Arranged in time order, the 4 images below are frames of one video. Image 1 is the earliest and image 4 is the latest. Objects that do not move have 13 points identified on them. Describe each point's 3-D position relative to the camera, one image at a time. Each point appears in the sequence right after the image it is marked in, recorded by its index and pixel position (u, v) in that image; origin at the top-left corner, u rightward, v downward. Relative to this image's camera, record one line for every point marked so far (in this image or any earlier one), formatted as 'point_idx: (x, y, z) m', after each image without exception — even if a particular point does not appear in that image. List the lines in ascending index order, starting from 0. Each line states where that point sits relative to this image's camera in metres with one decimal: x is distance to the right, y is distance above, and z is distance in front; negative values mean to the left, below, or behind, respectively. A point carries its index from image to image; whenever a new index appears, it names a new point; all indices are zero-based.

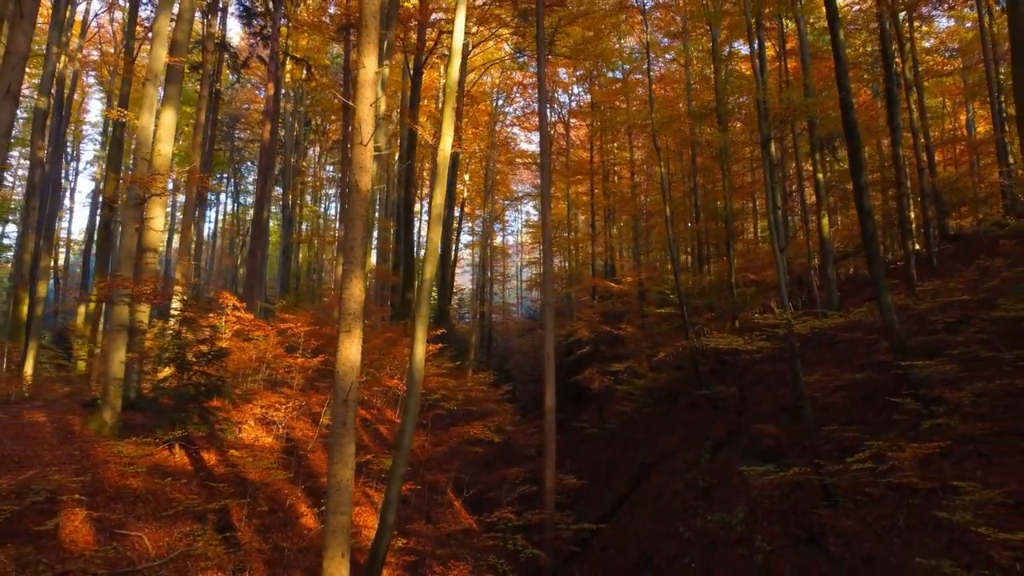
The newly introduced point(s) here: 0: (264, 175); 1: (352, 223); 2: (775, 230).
0: (-6.6, +3.0, +15.6) m
1: (-1.4, +0.6, +5.2) m
2: (+5.6, +1.2, +12.6) m
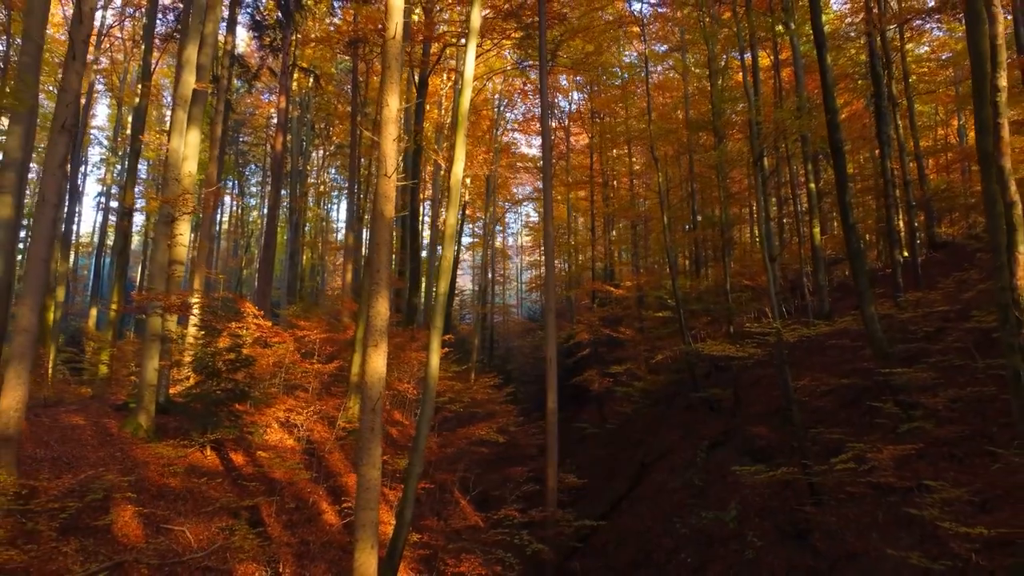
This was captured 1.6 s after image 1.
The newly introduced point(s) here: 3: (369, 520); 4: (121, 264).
0: (-6.5, +2.9, +16.1) m
1: (-1.3, +0.4, +5.8) m
2: (+5.7, +1.1, +13.1) m
3: (-1.3, -2.1, +5.3) m
4: (-9.3, +0.5, +14.0) m
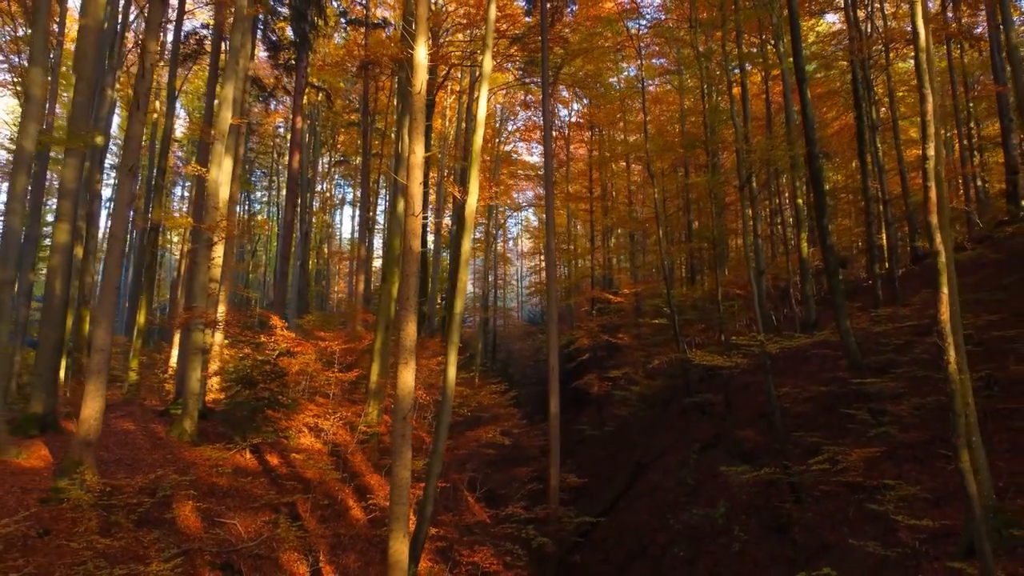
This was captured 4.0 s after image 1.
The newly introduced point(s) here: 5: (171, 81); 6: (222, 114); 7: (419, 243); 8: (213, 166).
0: (-6.4, +2.6, +17.0) m
1: (-1.2, +0.1, +6.6) m
2: (+5.8, +0.8, +14.0) m
3: (-1.2, -2.4, +6.2) m
4: (-9.2, +0.3, +14.9) m
5: (-9.0, +5.5, +15.7) m
6: (-4.6, +2.8, +9.4) m
7: (-1.1, +0.5, +6.8) m
8: (-4.7, +1.9, +9.4) m
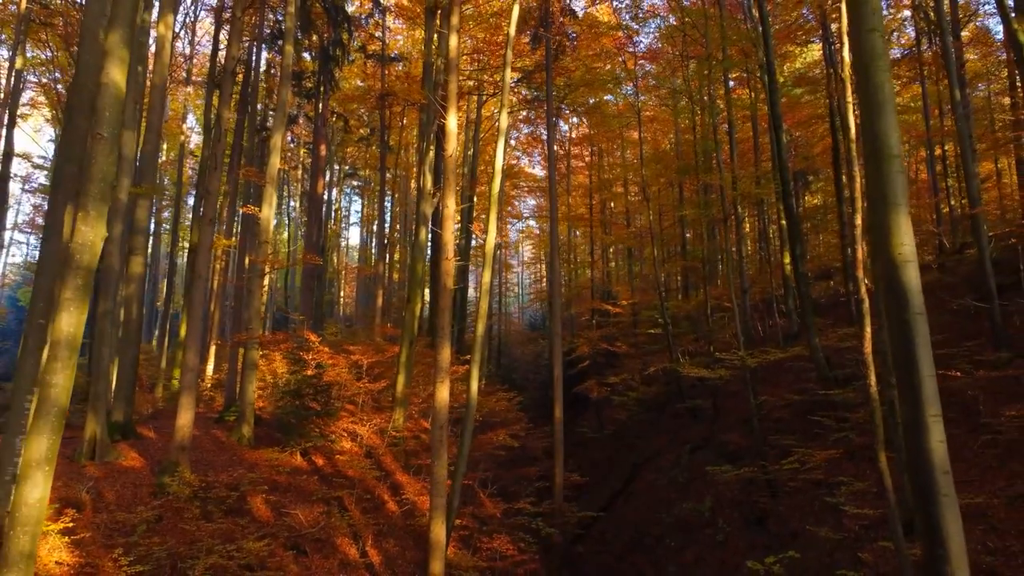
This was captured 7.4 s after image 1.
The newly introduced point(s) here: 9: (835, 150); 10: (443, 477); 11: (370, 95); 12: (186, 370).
0: (-6.2, +2.2, +18.4) m
1: (-1.0, -0.3, +8.0) m
2: (+6.0, +0.4, +15.4) m
3: (-1.0, -2.8, +7.6) m
4: (-9.0, -0.1, +16.2) m
5: (-8.8, +5.1, +17.1) m
6: (-4.4, +2.4, +10.8) m
7: (-0.9, +0.1, +8.2) m
8: (-4.5, +1.5, +10.8) m
9: (+8.4, +3.6, +15.4) m
10: (-0.9, -2.4, +7.6) m
11: (-4.3, +5.9, +18.0) m
12: (-4.3, -1.1, +7.7) m
